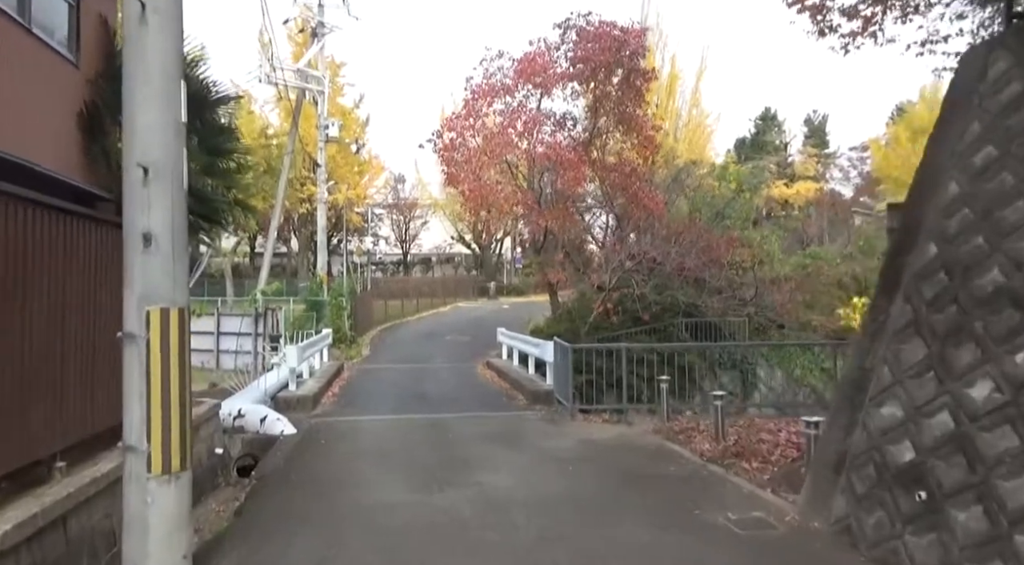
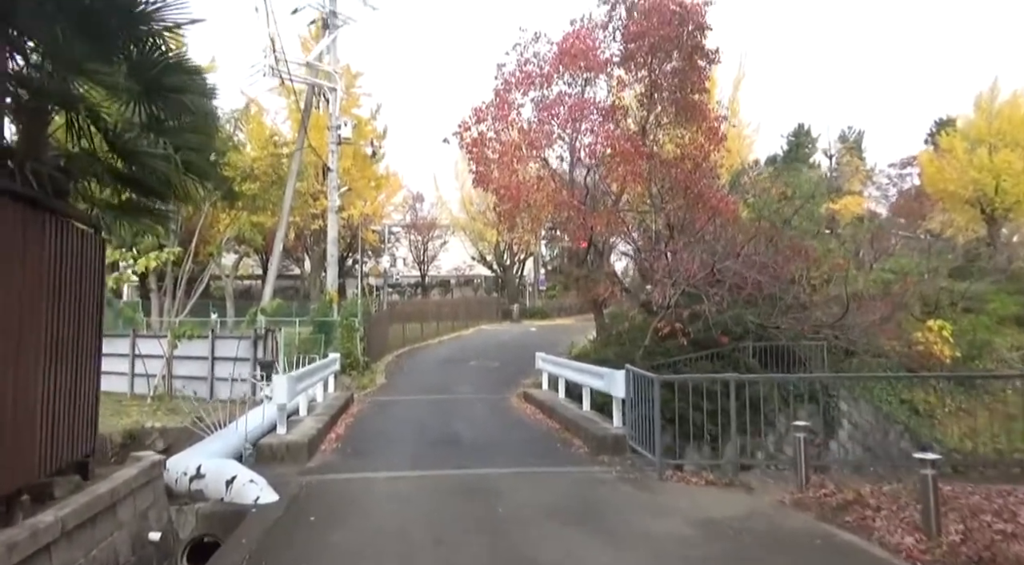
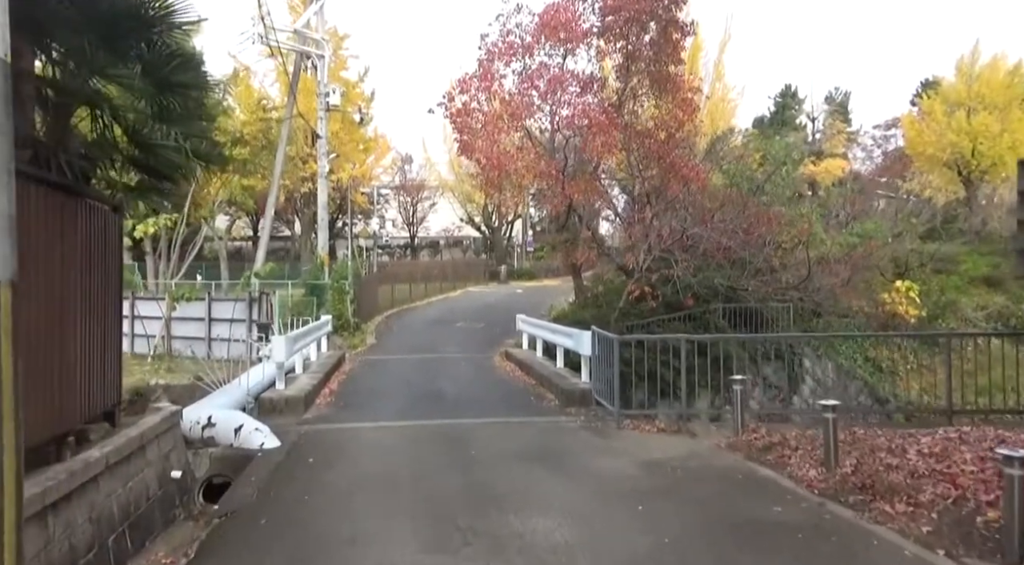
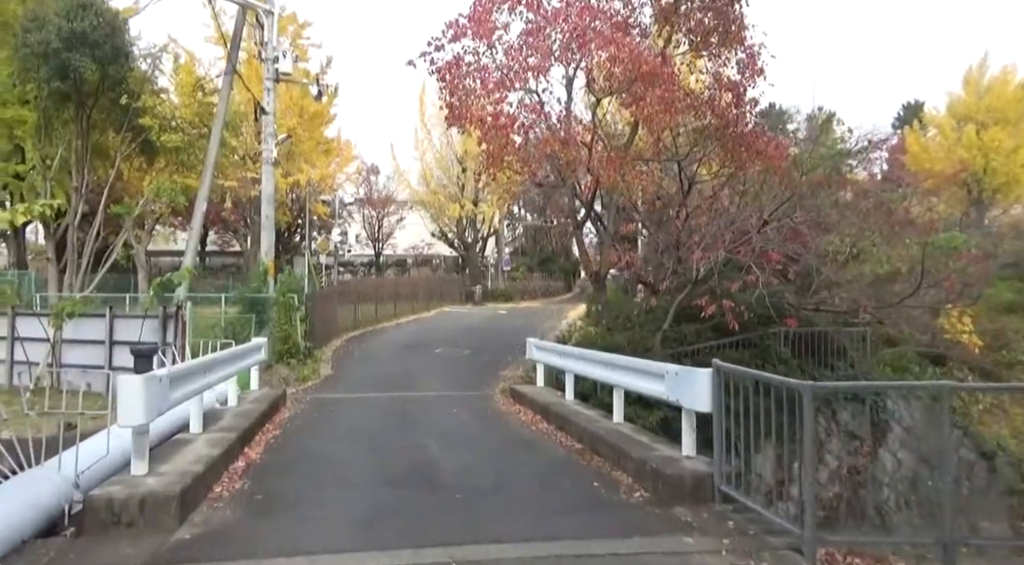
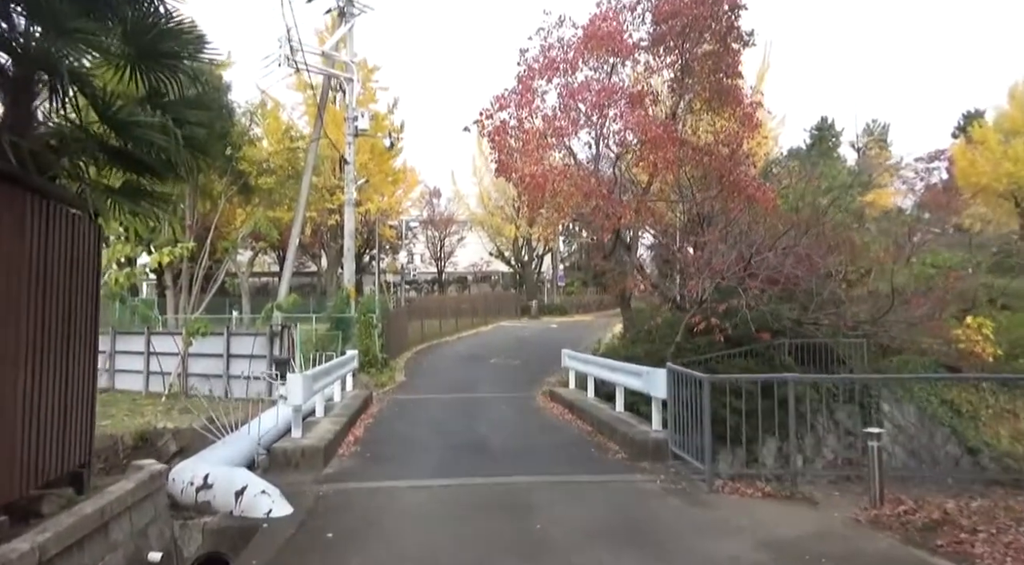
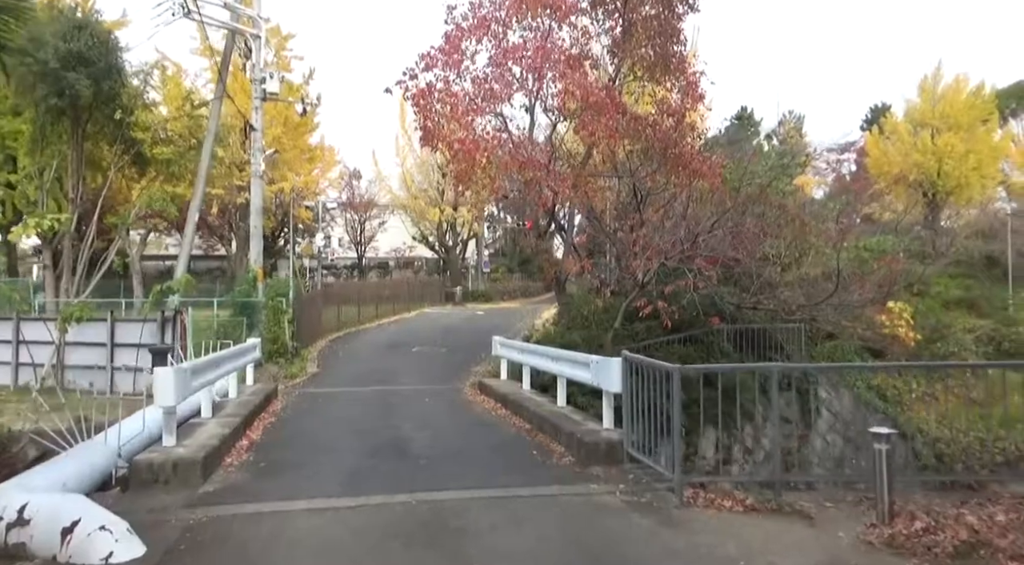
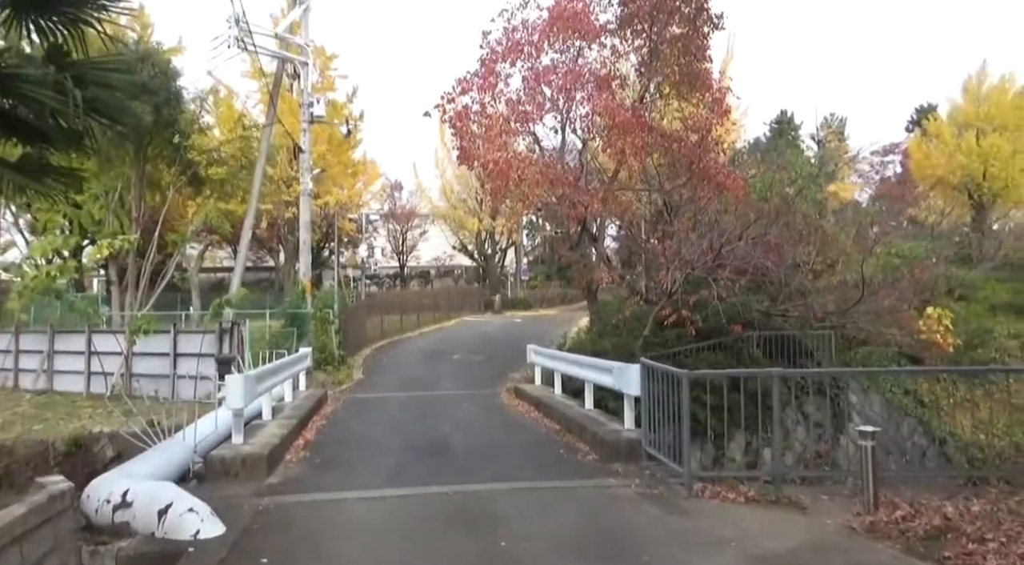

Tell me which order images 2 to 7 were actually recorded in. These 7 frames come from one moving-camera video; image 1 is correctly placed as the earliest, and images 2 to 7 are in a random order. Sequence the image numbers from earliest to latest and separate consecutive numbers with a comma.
3, 2, 5, 7, 6, 4
